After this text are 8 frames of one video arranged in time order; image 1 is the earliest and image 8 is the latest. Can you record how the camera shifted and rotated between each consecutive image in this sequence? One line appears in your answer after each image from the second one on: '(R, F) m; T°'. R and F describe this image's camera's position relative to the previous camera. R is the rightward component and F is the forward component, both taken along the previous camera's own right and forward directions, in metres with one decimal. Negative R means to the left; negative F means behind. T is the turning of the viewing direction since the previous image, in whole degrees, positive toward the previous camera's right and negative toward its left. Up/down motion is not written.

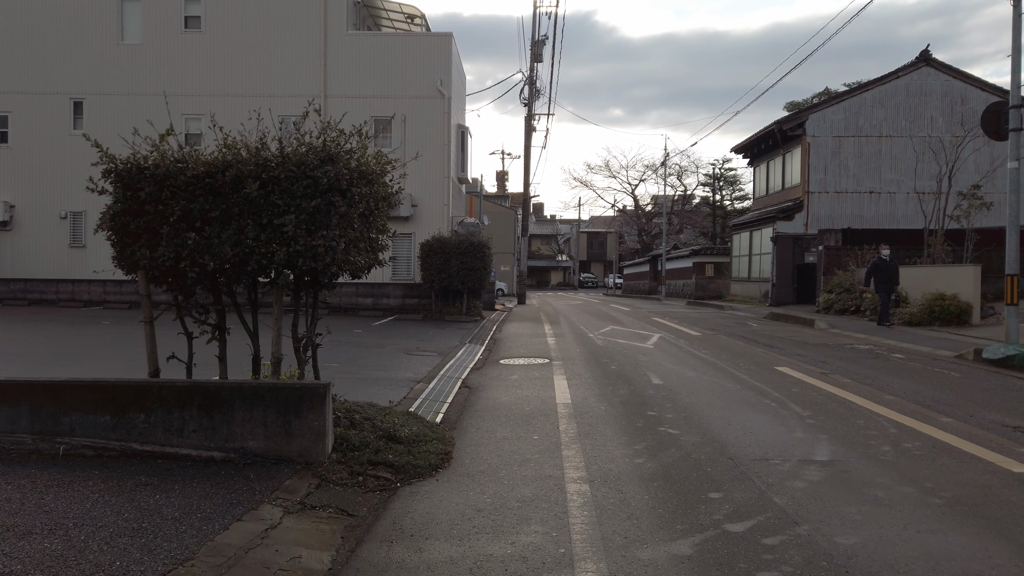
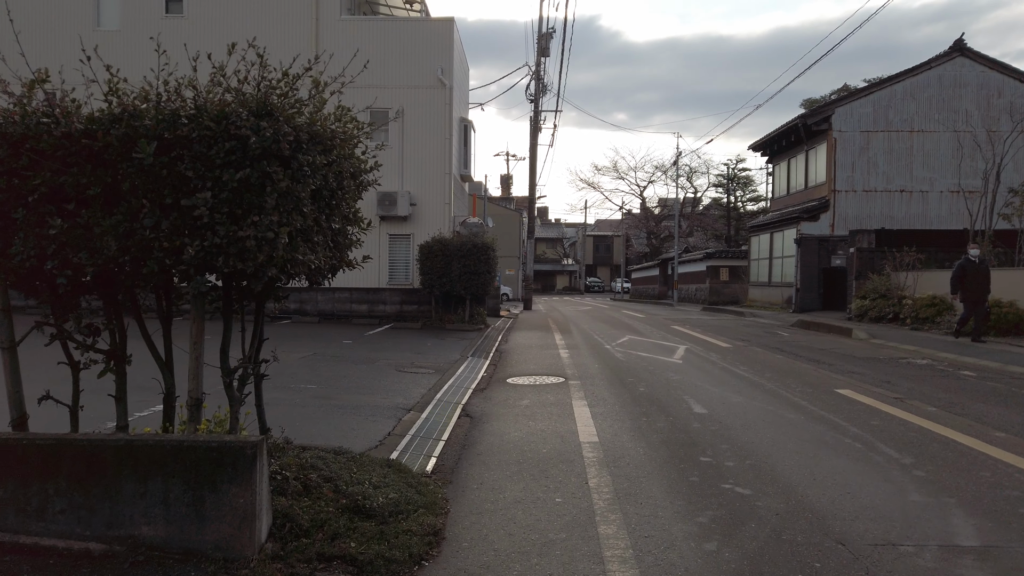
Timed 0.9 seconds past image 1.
(-0.1, +1.8) m; 0°
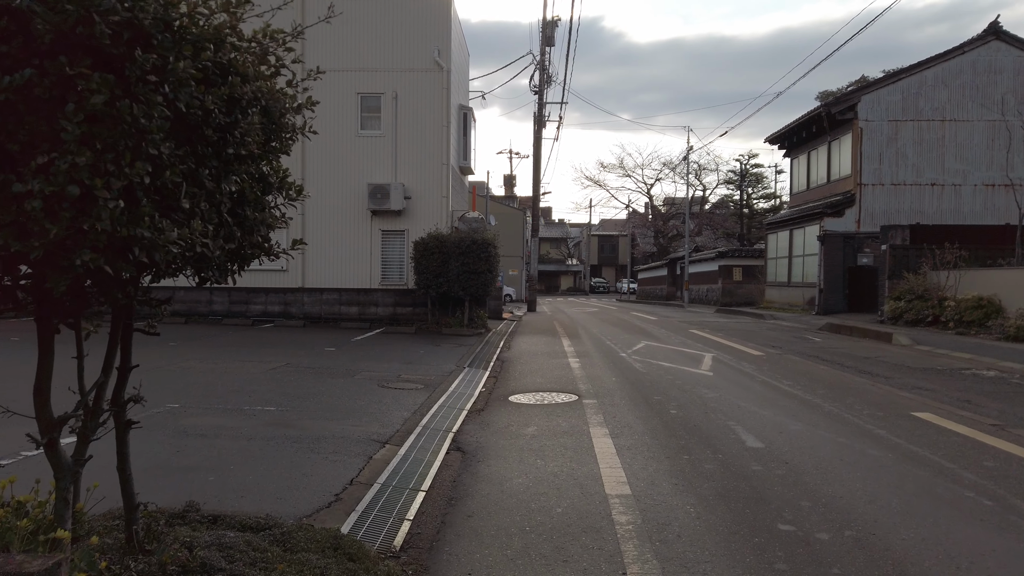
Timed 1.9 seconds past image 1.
(0.0, +1.7) m; 0°
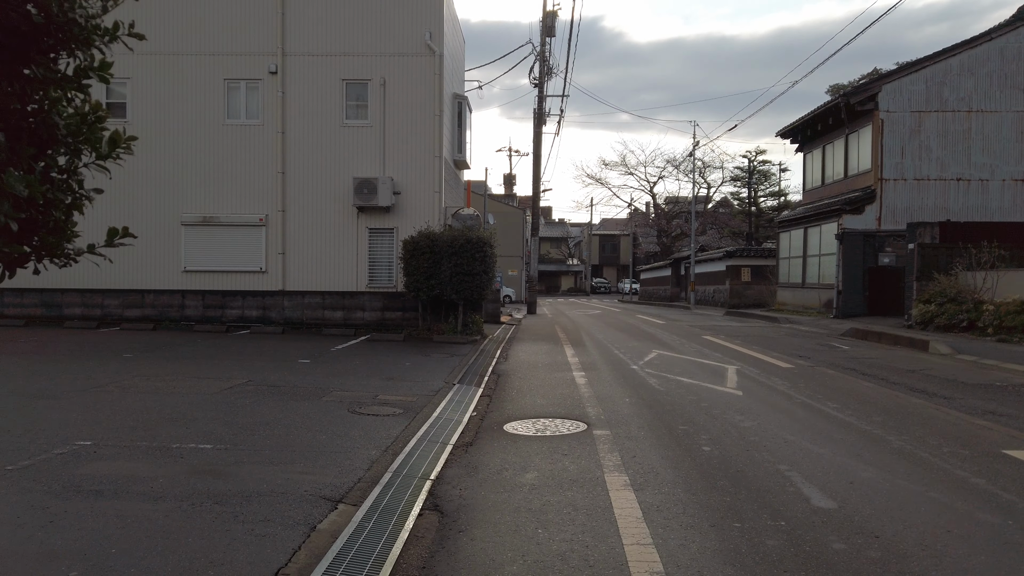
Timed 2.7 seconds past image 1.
(0.0, +1.5) m; 0°
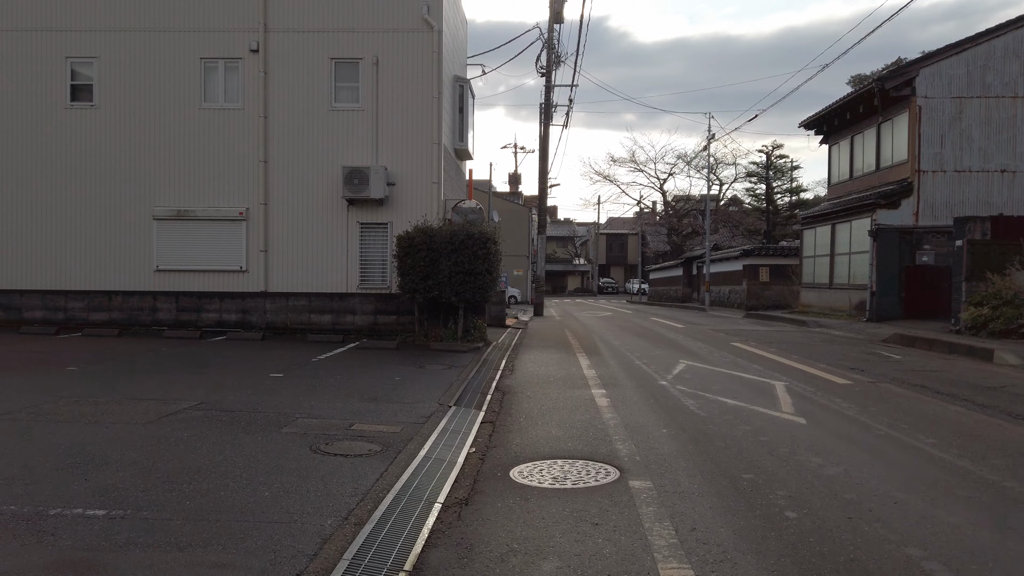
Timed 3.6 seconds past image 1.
(0.0, +1.7) m; 0°
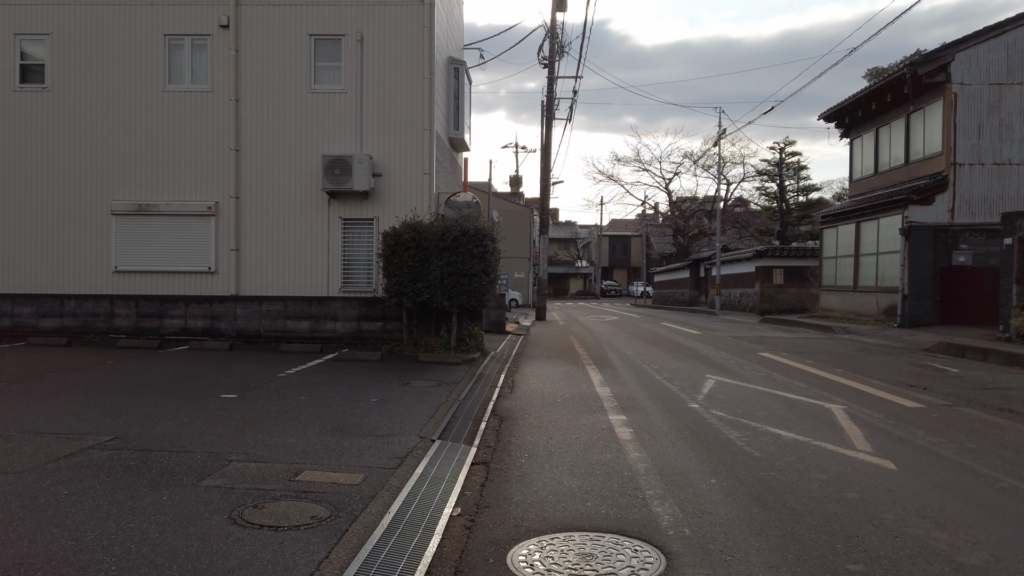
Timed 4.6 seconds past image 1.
(0.0, +1.7) m; 0°
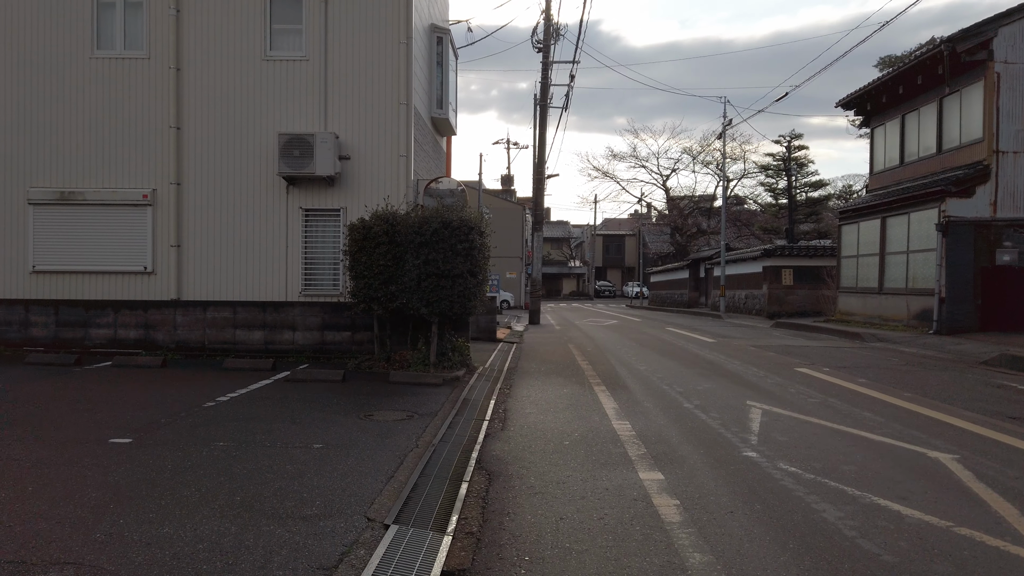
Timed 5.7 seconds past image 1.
(0.0, +2.2) m; +1°
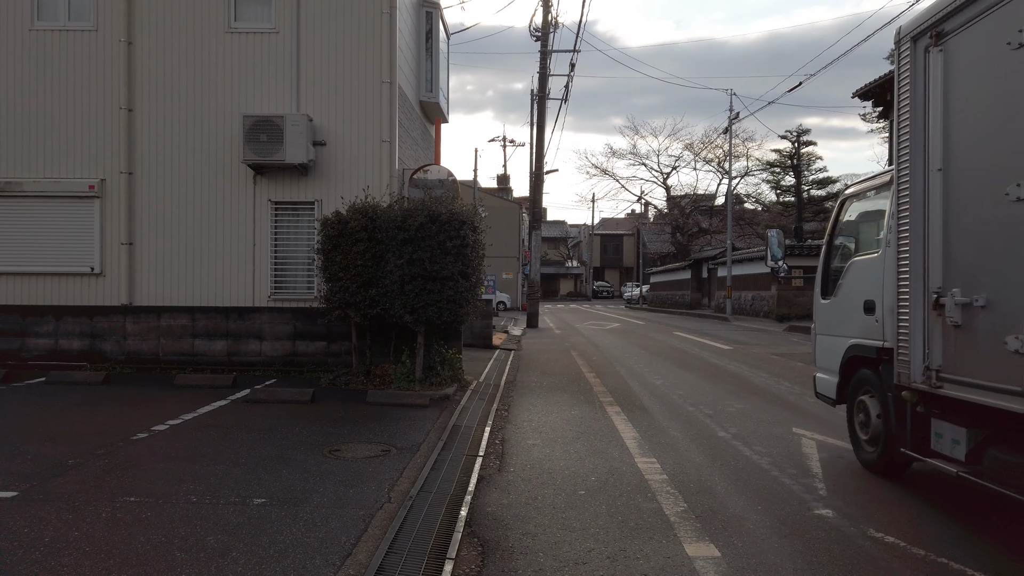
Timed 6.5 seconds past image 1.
(0.0, +1.5) m; 0°
